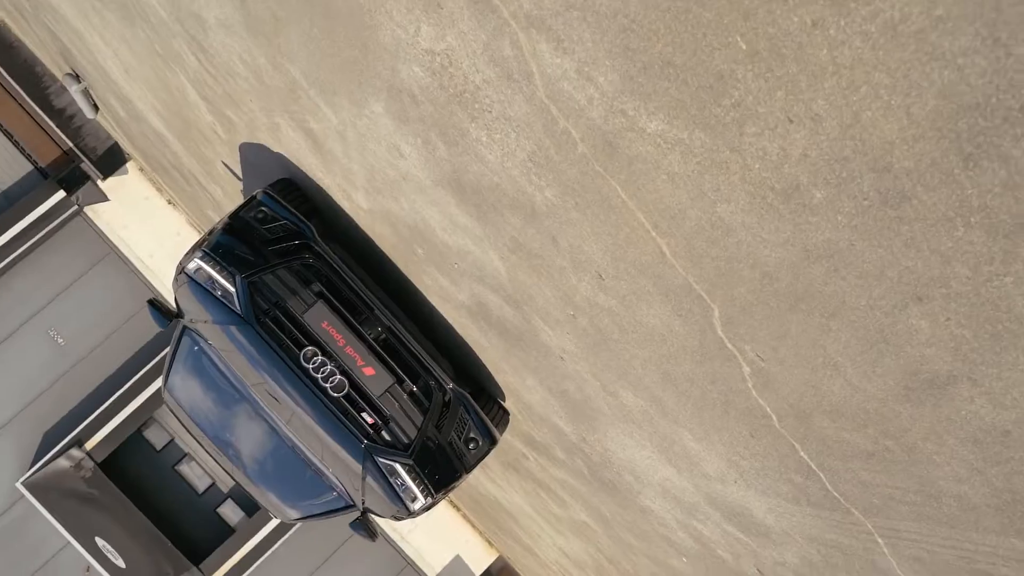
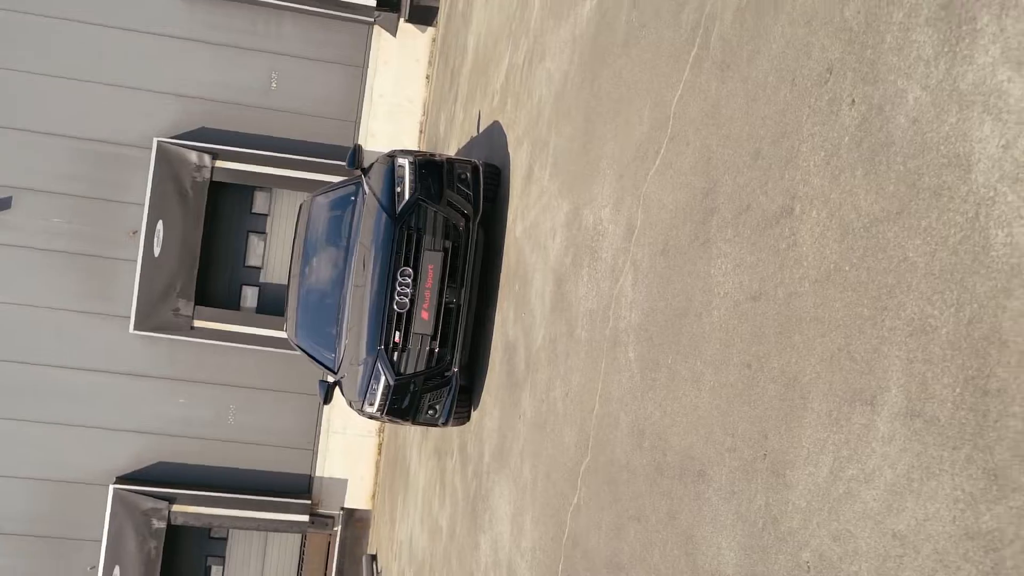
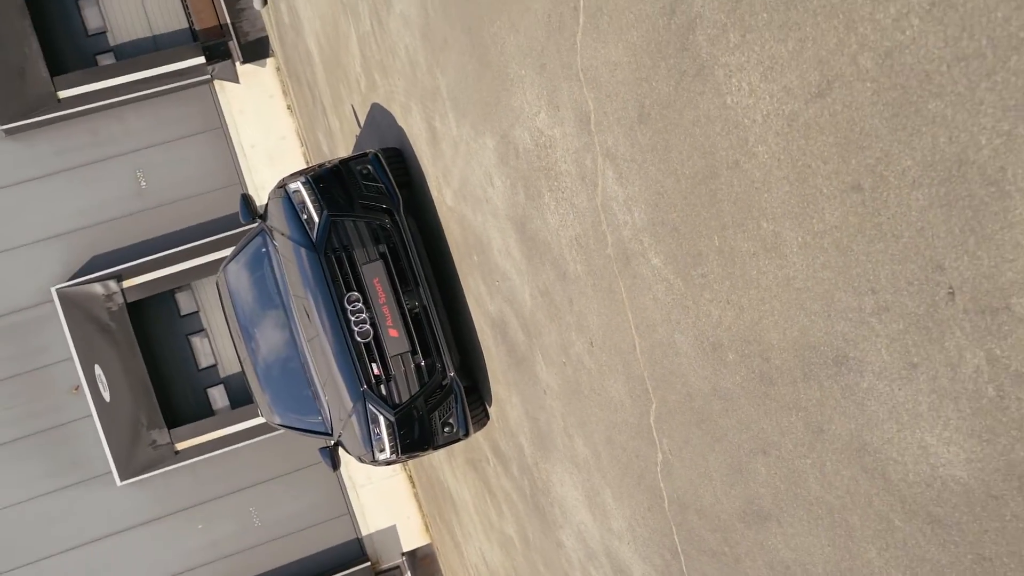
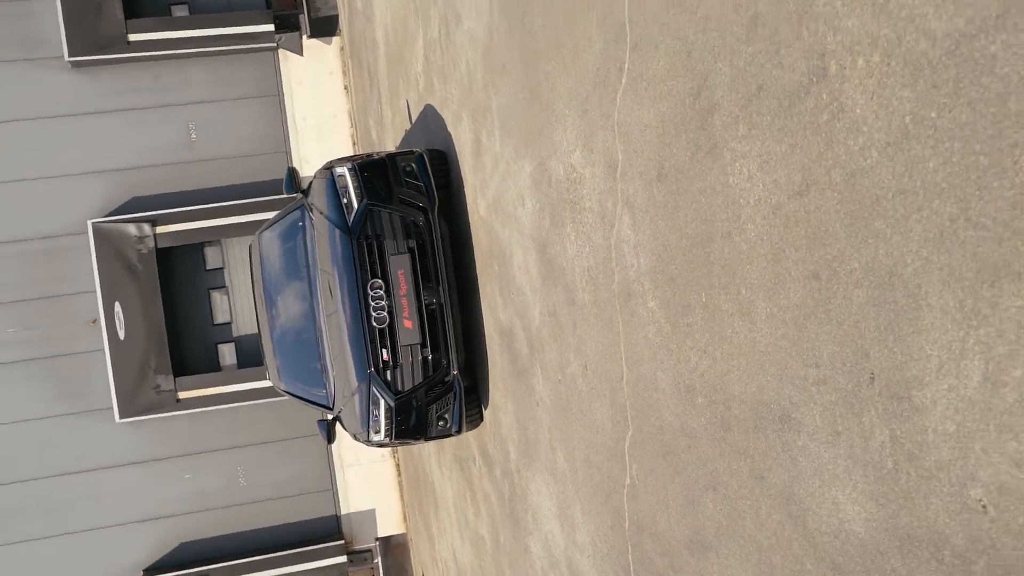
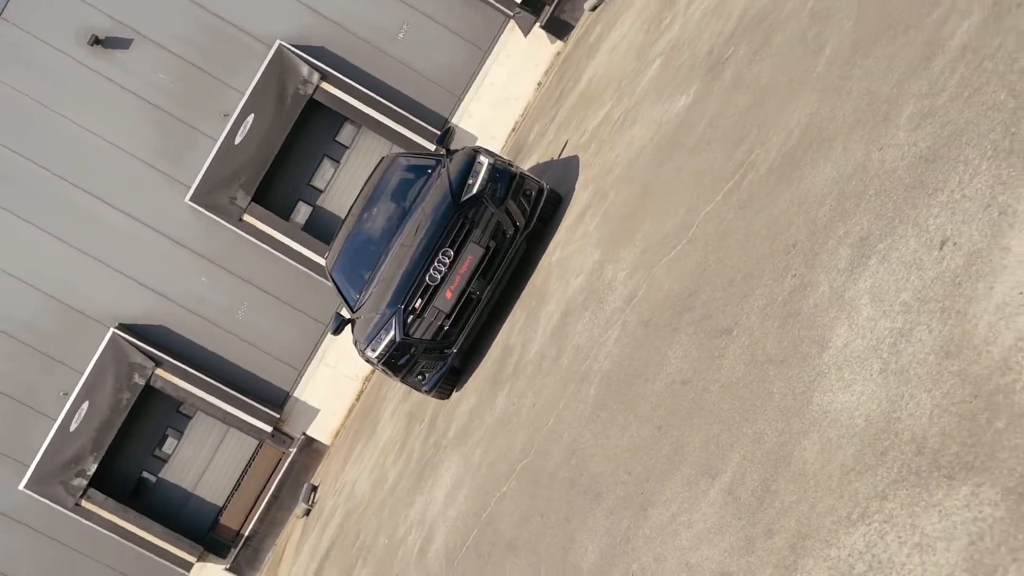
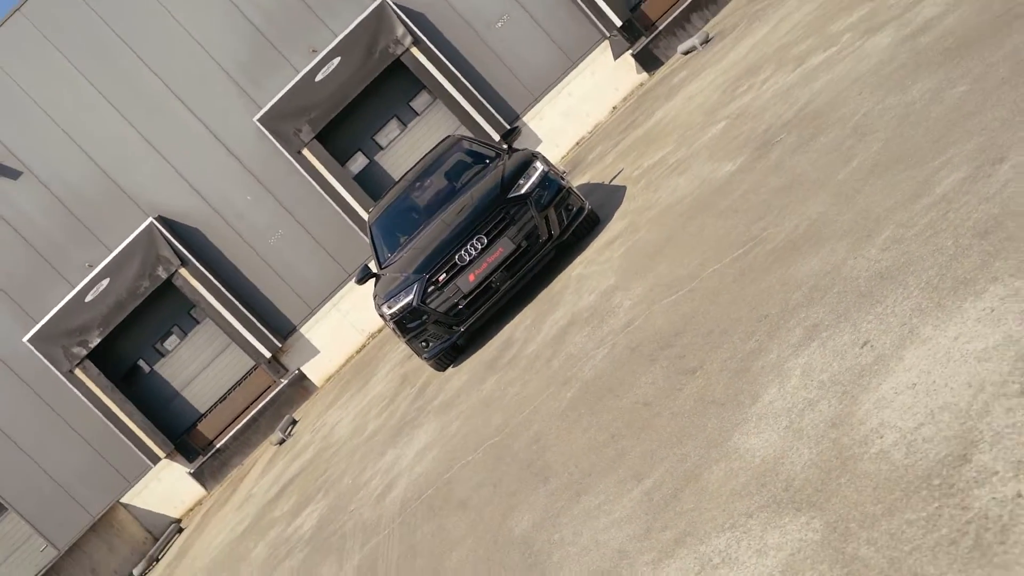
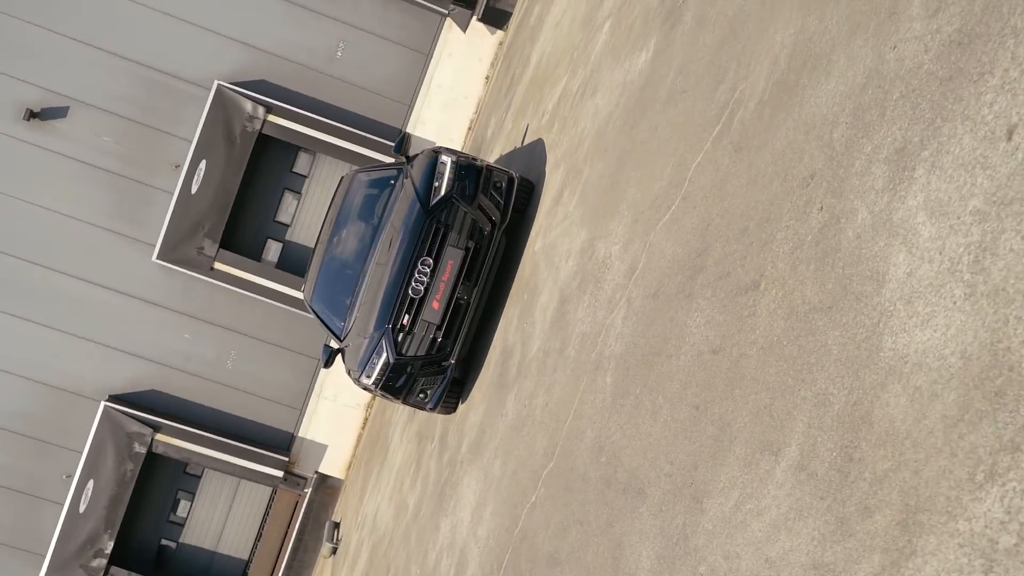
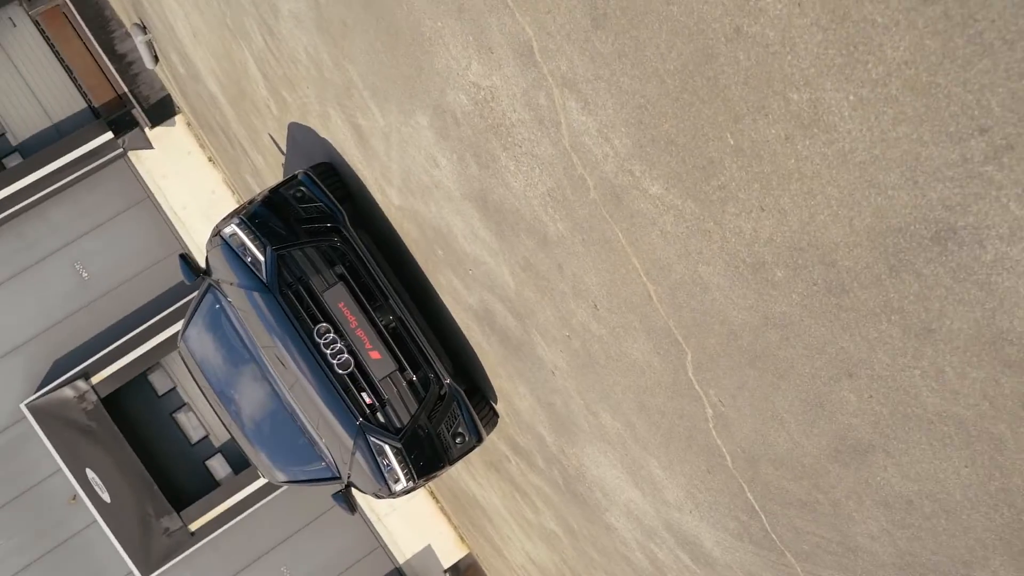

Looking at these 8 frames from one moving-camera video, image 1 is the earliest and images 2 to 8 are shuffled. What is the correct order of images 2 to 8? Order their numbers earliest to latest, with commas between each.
8, 3, 4, 2, 7, 5, 6
